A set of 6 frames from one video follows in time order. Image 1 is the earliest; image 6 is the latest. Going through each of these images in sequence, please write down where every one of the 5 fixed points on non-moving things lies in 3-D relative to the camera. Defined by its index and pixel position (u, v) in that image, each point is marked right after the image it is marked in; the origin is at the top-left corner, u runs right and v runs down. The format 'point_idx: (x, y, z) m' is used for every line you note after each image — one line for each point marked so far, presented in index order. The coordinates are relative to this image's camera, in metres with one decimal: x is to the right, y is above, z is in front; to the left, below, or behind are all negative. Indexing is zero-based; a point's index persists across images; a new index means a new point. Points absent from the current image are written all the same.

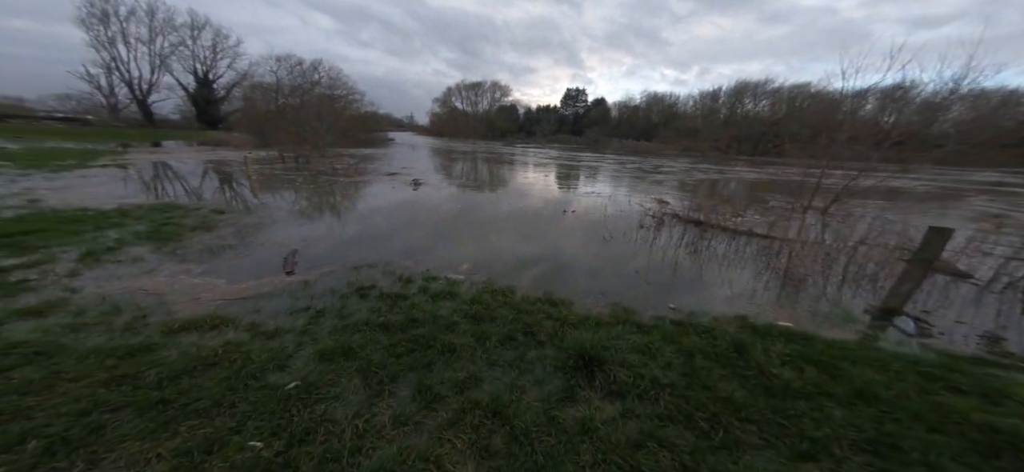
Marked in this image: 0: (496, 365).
0: (-0.2, -1.3, +3.6) m
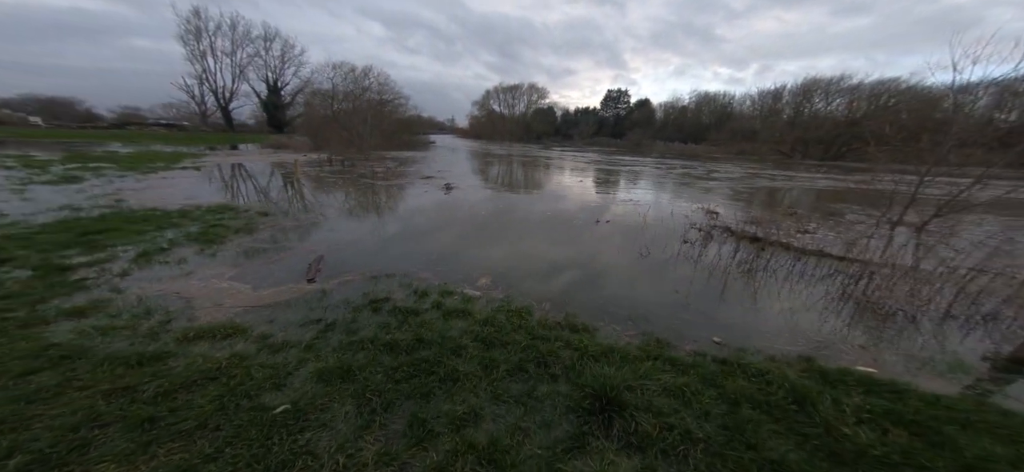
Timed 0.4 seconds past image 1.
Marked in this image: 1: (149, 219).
0: (-0.1, -1.5, +3.3) m
1: (-8.1, +0.3, +7.8) m
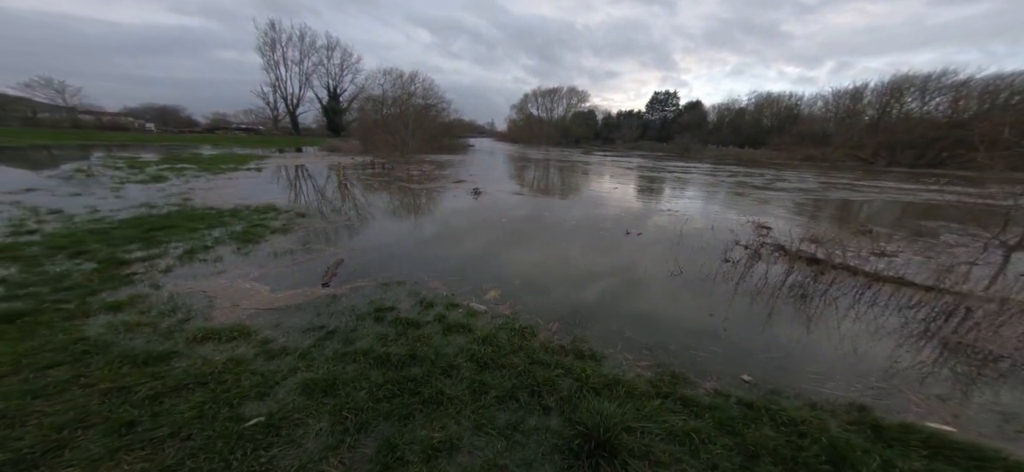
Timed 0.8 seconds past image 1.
0: (-0.3, -1.7, +3.1) m
1: (-7.5, +0.4, +8.6) m
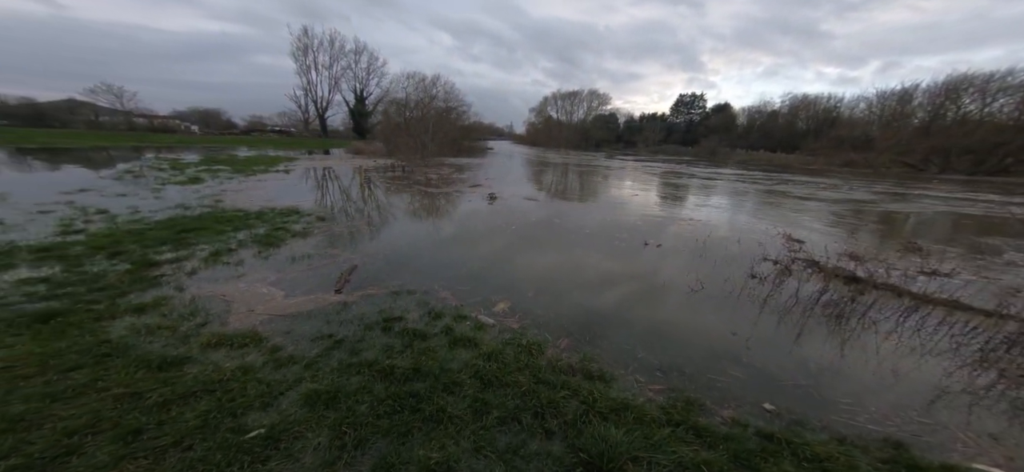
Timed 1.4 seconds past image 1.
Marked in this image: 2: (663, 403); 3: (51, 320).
0: (-0.3, -1.8, +3.0) m
1: (-7.1, +0.4, +9.0) m
2: (+1.5, -1.7, +3.6) m
3: (-5.3, -1.0, +4.1) m
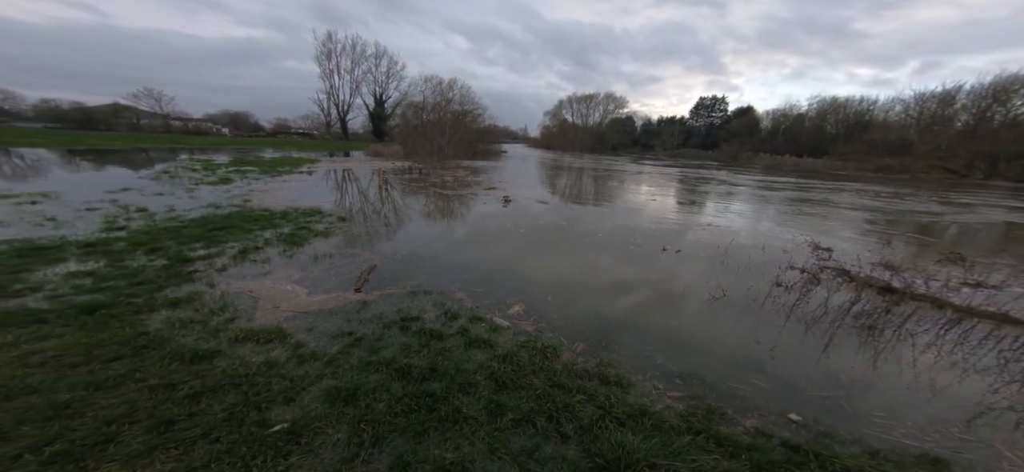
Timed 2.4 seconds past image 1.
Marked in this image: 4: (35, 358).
0: (-0.1, -1.8, +3.0) m
1: (-6.7, +0.4, +9.3) m
2: (+1.7, -1.8, +3.5) m
3: (-5.1, -0.9, +4.4) m
4: (-4.5, -1.2, +3.4) m
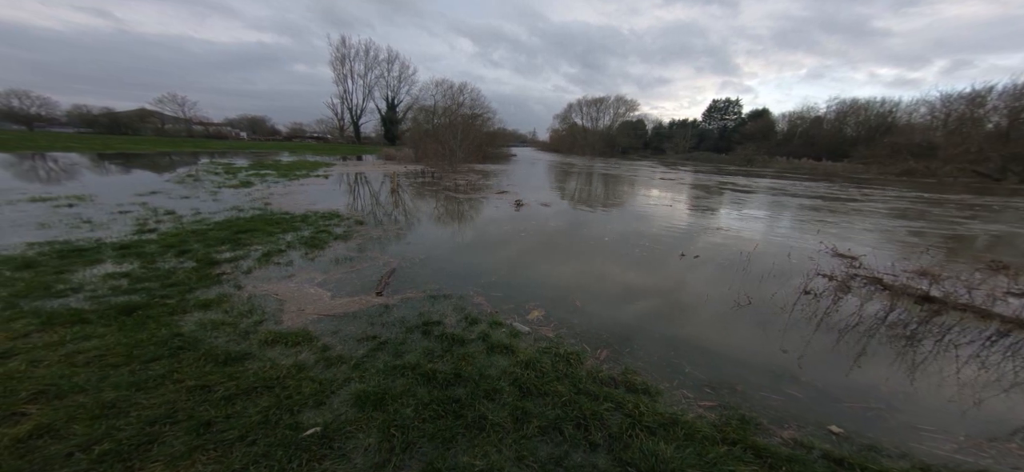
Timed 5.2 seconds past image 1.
0: (+0.1, -1.9, +3.0) m
1: (-6.2, +0.4, +9.5) m
2: (+2.0, -1.8, +3.4) m
3: (-4.8, -1.0, +4.5) m
4: (-4.3, -1.2, +3.5) m
